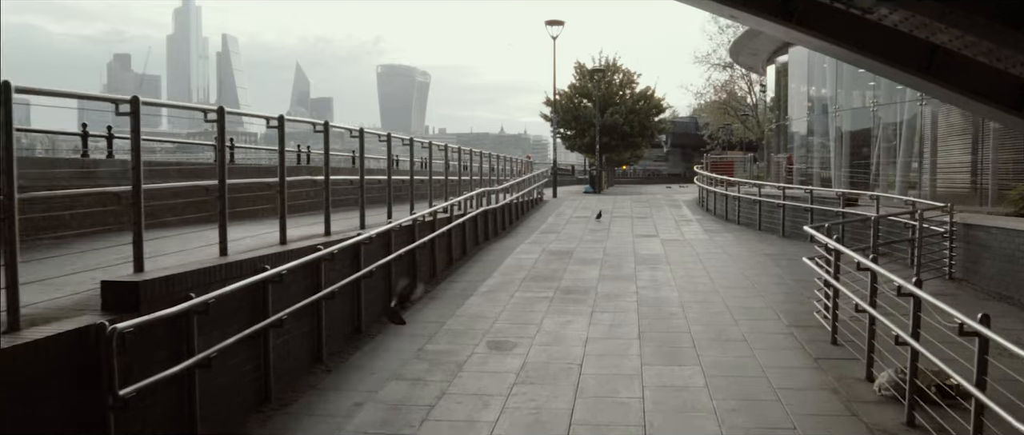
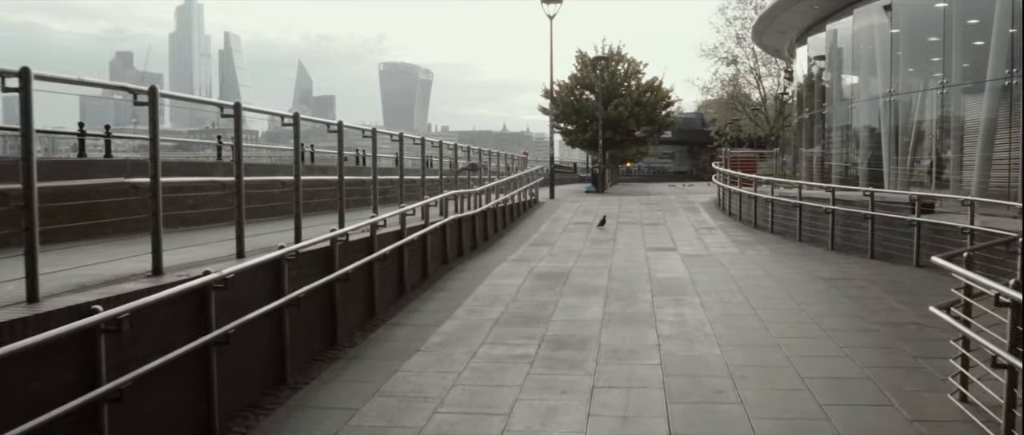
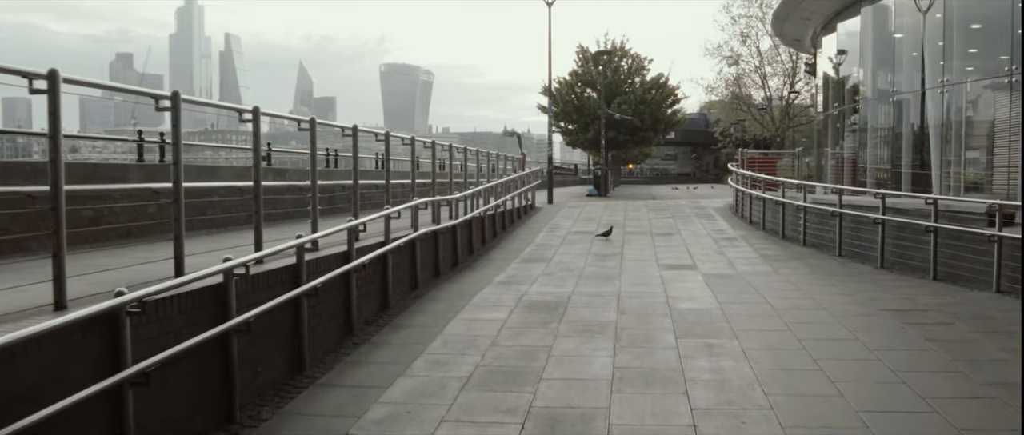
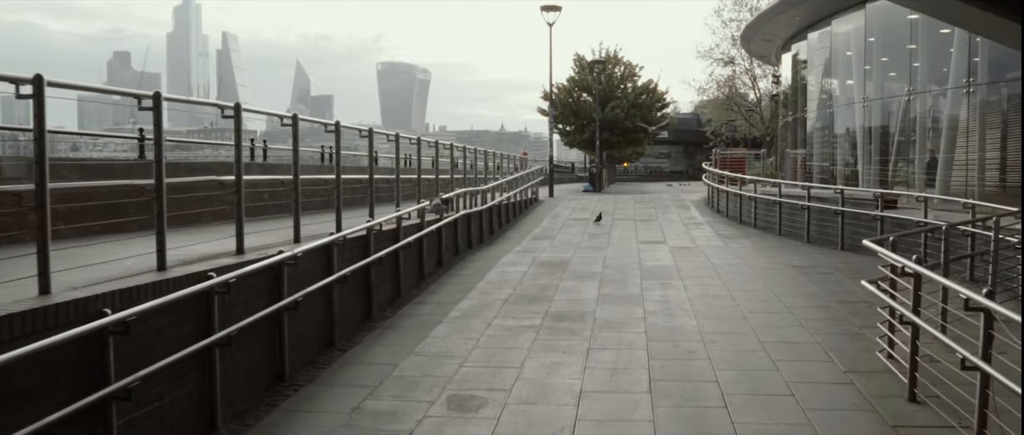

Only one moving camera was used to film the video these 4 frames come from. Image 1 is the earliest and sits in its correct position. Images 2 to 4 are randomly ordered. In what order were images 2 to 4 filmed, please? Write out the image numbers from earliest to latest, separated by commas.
4, 2, 3
